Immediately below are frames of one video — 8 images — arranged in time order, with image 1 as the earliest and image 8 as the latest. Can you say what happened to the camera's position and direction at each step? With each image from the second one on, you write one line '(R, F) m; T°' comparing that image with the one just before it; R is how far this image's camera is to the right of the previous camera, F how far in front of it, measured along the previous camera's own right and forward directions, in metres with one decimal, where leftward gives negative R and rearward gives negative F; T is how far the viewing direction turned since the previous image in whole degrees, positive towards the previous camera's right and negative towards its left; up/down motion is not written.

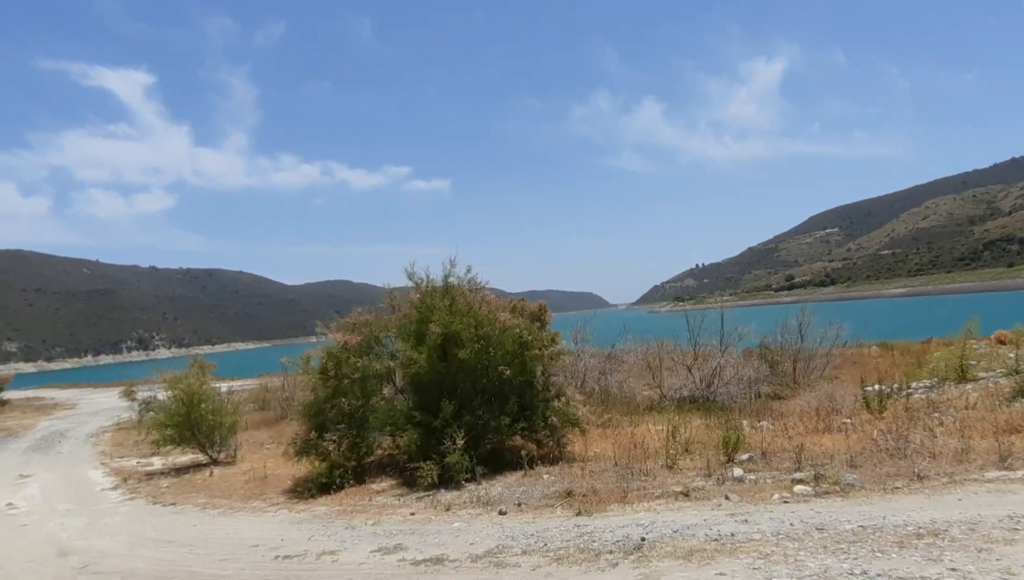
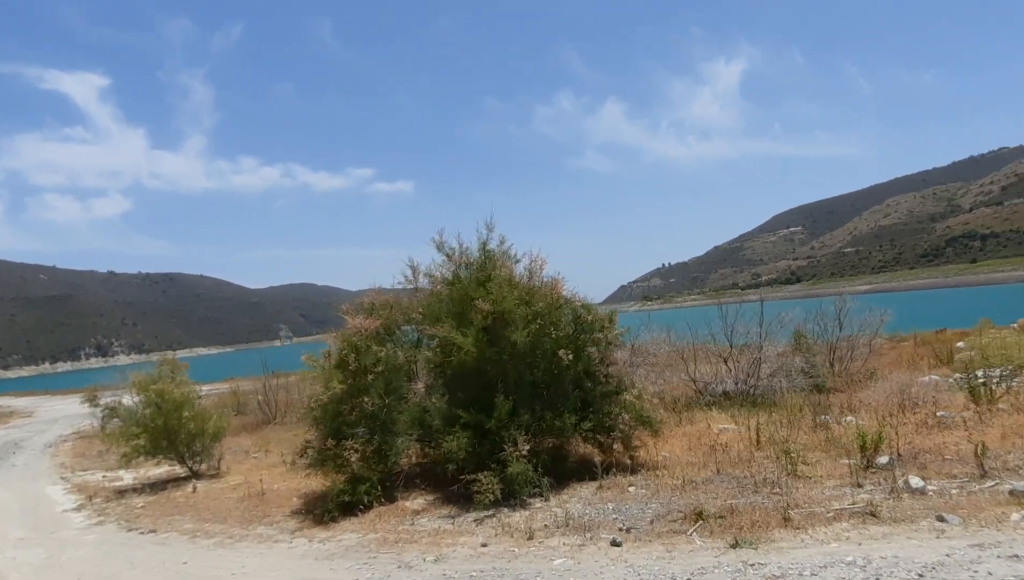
(-1.5, +2.8) m; +3°
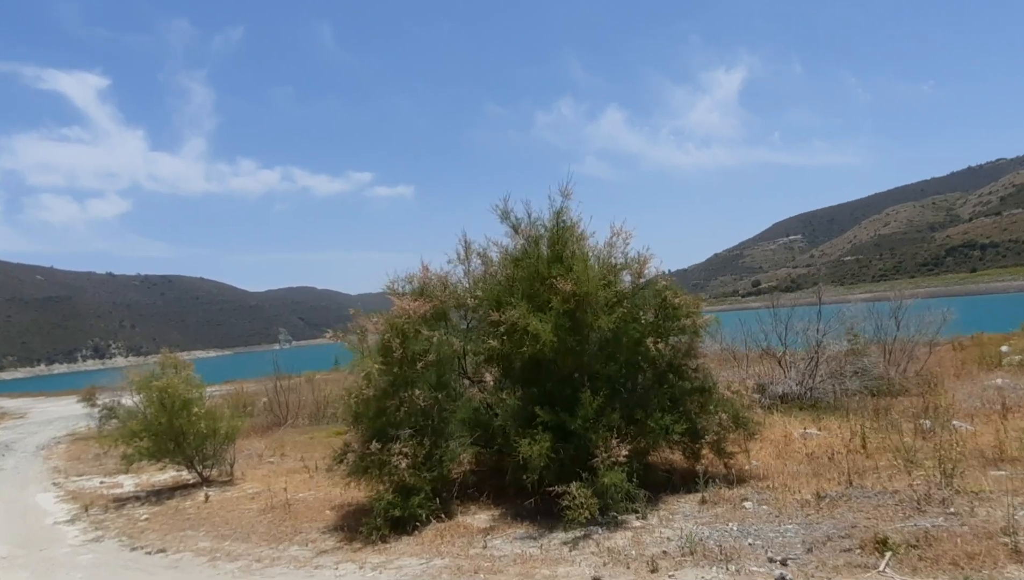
(-1.1, +1.8) m; 0°
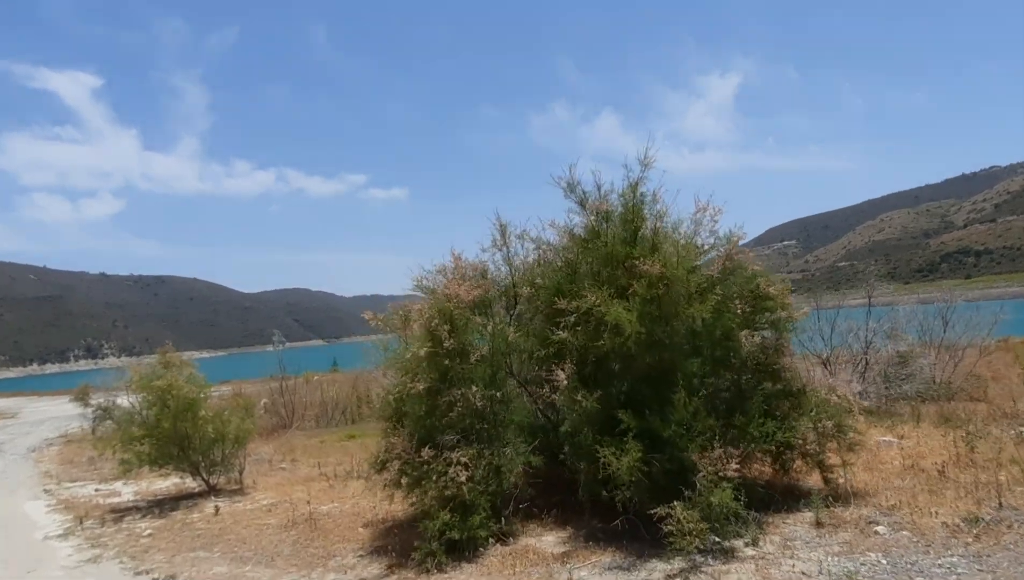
(-0.9, +1.4) m; 0°
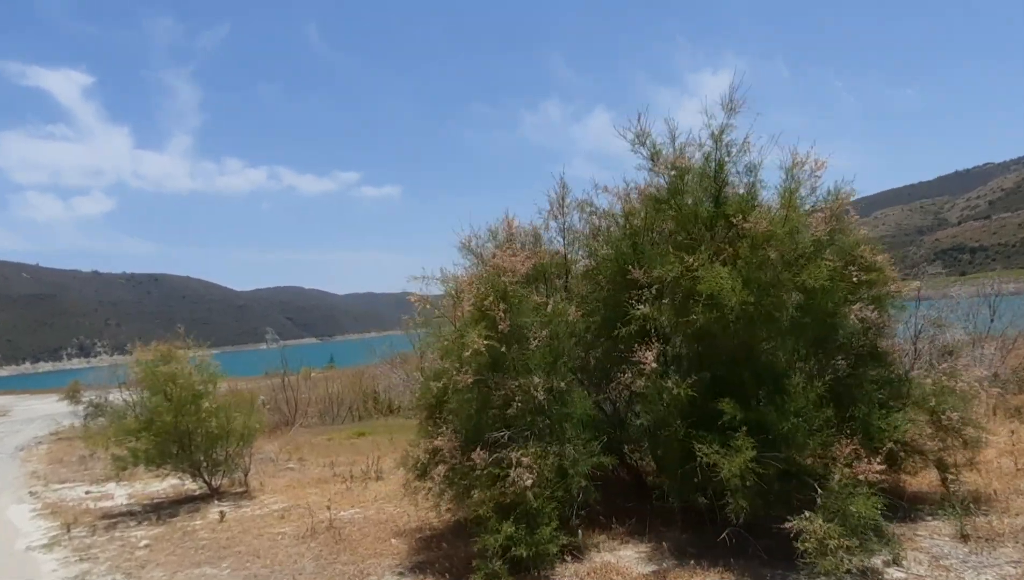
(-0.7, +1.4) m; 0°
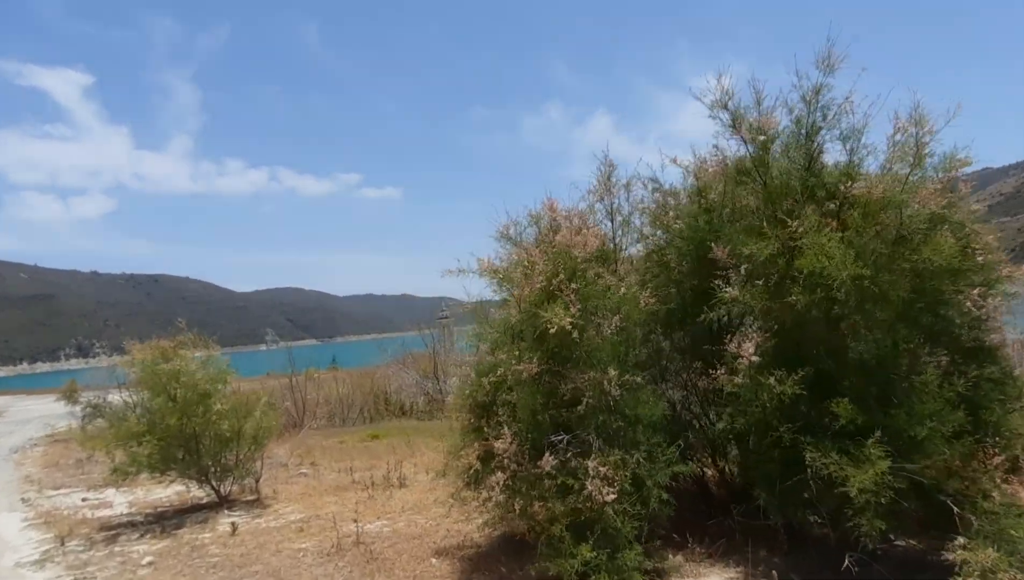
(-0.6, +1.0) m; 0°
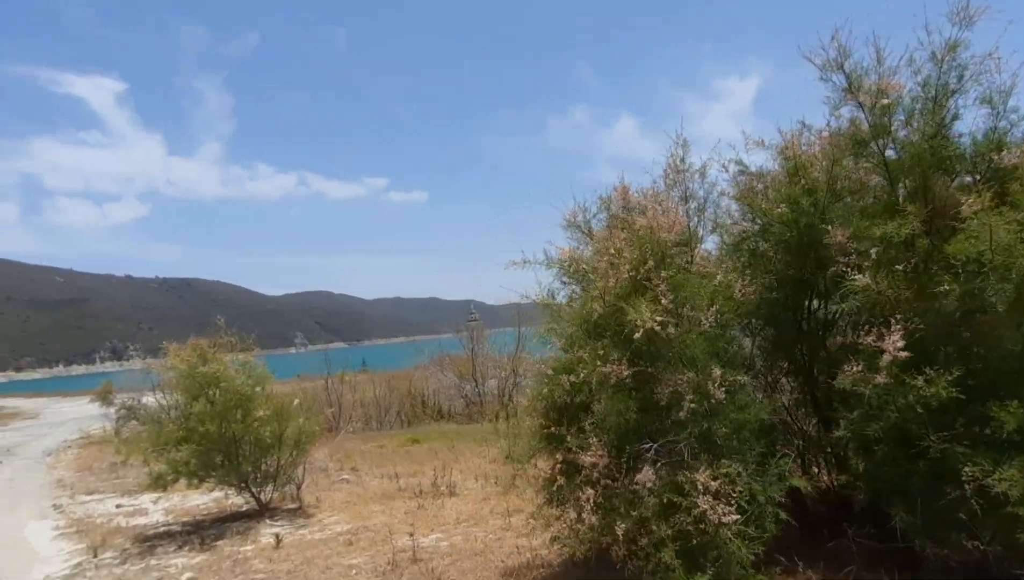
(-0.5, +0.8) m; -2°
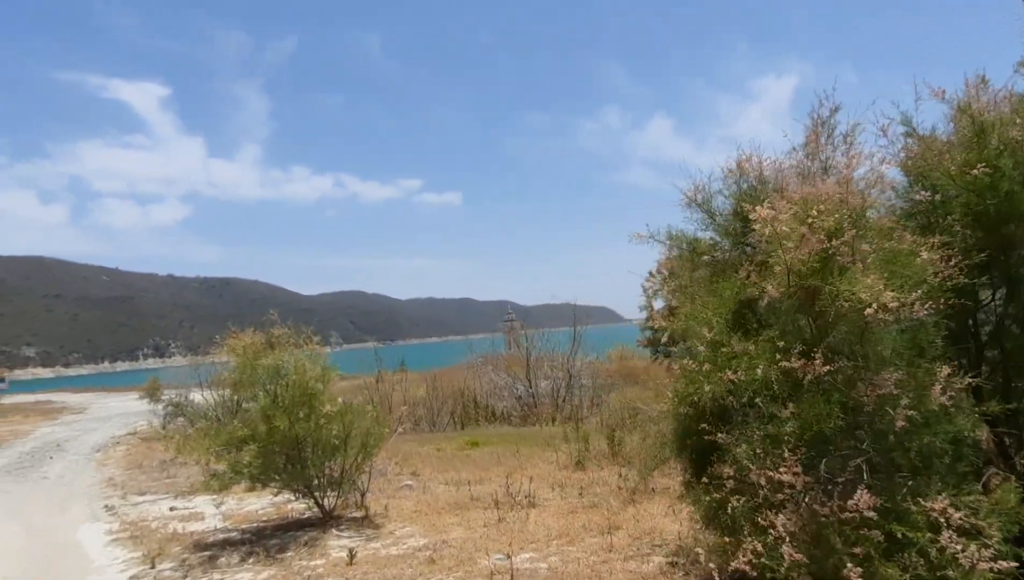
(-0.7, +0.9) m; -3°
